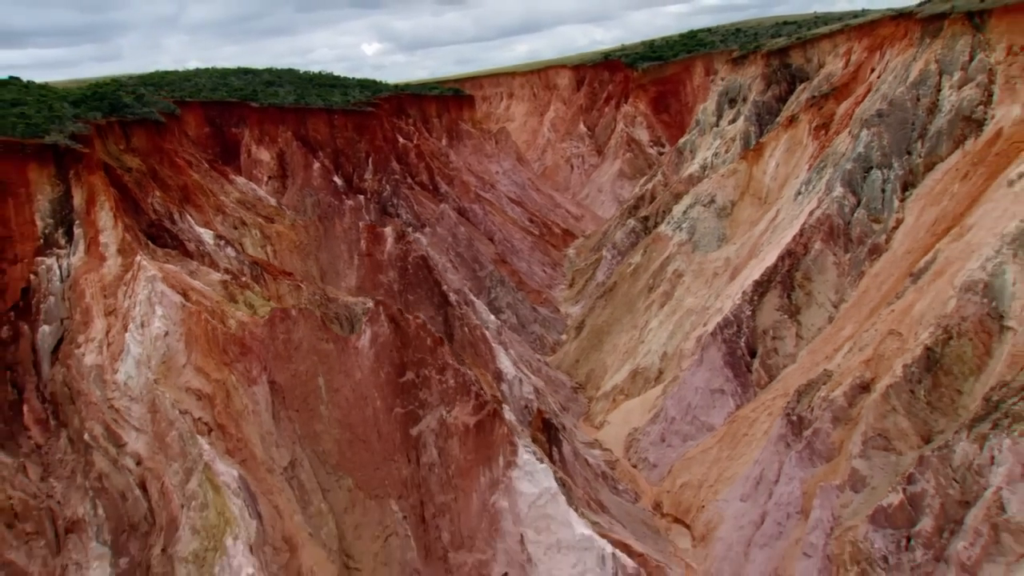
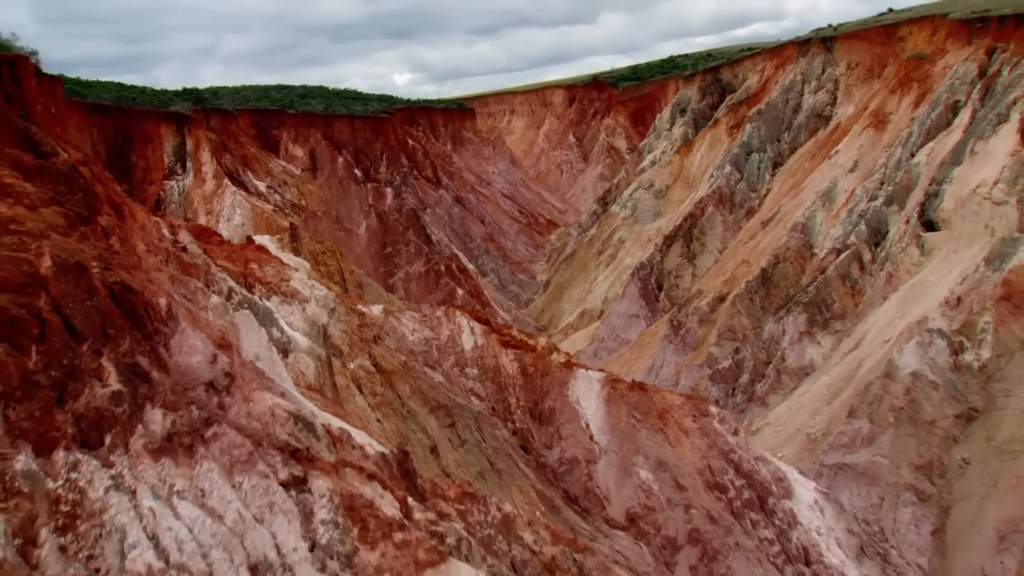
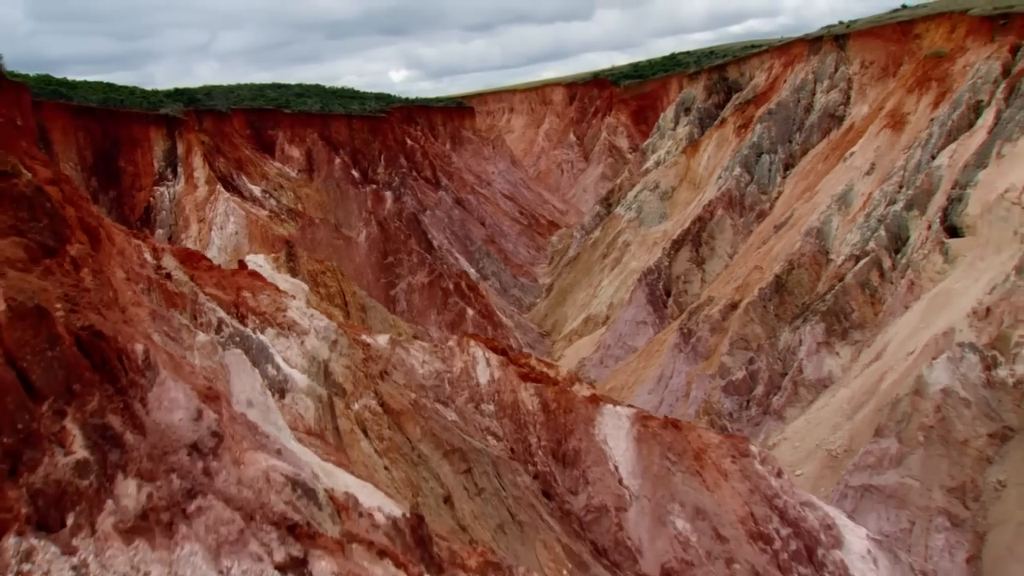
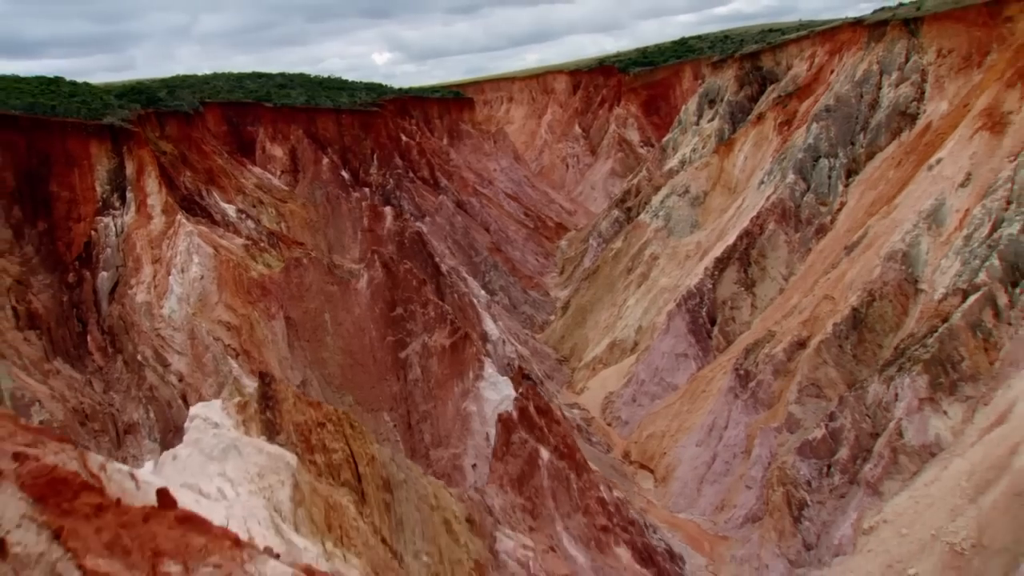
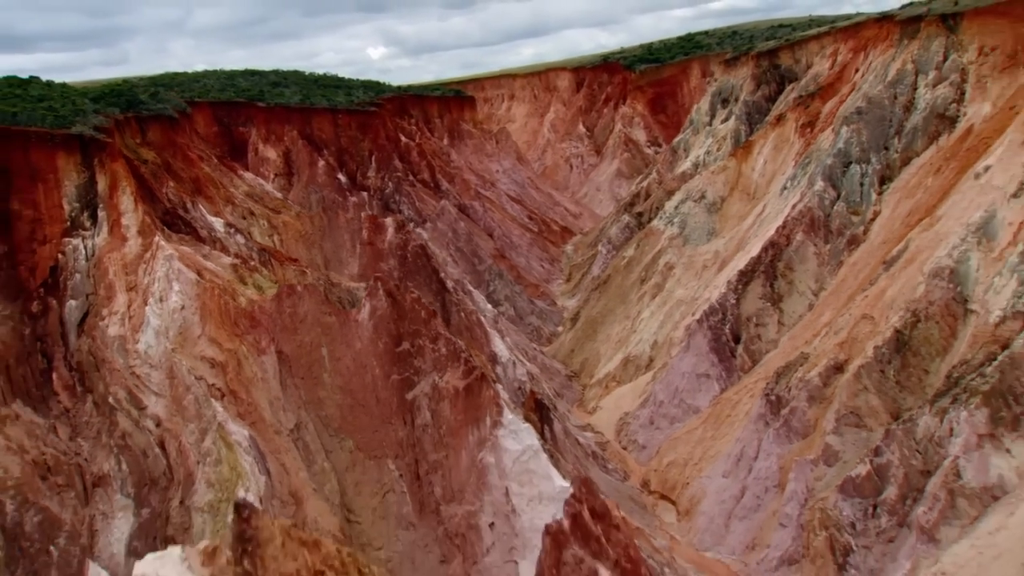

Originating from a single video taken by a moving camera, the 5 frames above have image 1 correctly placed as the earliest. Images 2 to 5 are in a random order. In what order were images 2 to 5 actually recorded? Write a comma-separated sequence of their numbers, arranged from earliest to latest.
5, 4, 3, 2
